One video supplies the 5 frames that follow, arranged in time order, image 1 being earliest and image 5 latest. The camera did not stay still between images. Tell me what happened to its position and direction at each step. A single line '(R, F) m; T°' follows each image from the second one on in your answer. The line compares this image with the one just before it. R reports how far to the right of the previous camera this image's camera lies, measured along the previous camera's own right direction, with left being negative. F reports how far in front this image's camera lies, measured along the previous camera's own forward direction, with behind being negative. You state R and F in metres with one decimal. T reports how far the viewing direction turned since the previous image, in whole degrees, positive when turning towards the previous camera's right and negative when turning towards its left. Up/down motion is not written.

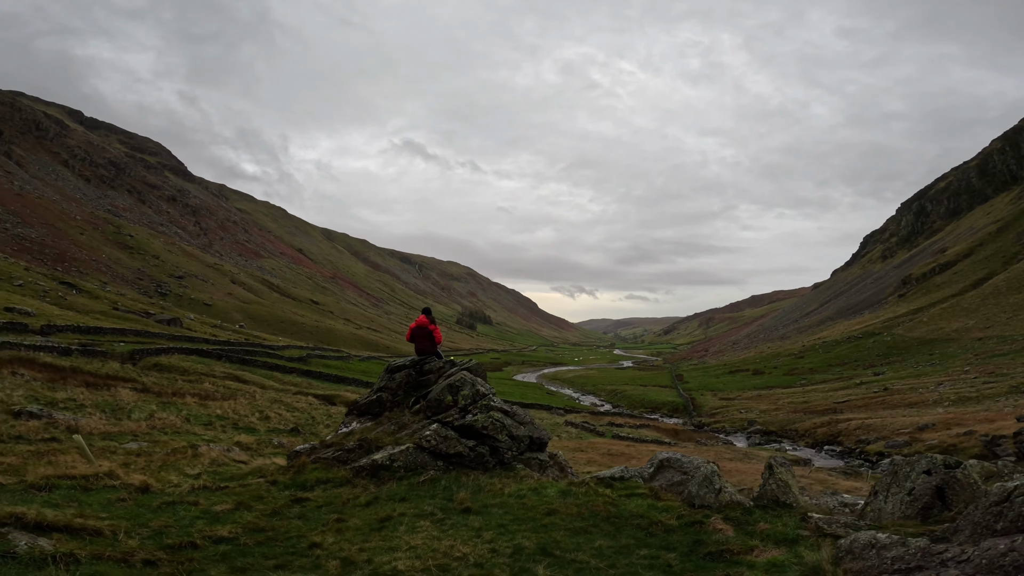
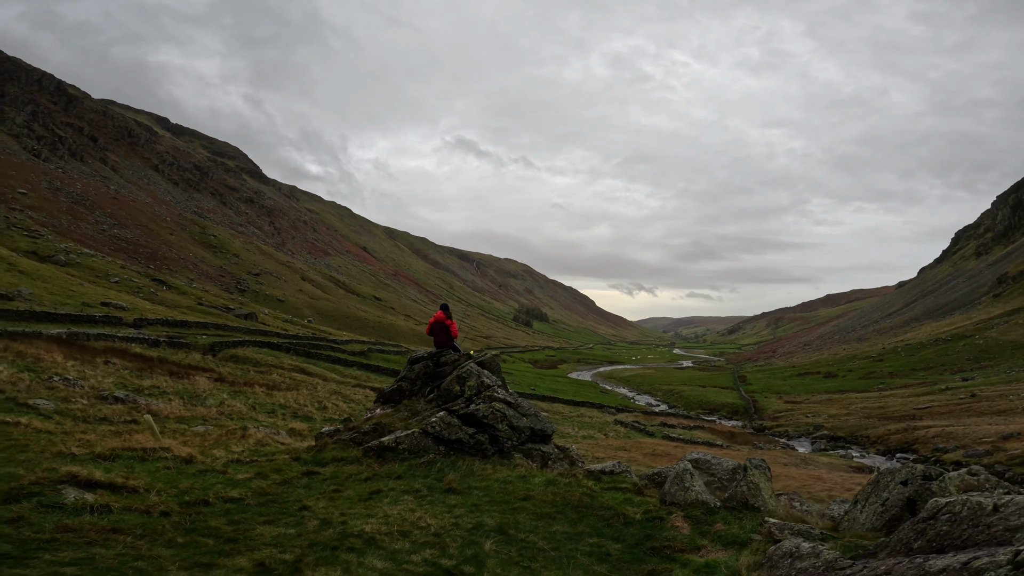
(+1.8, -0.8) m; -6°
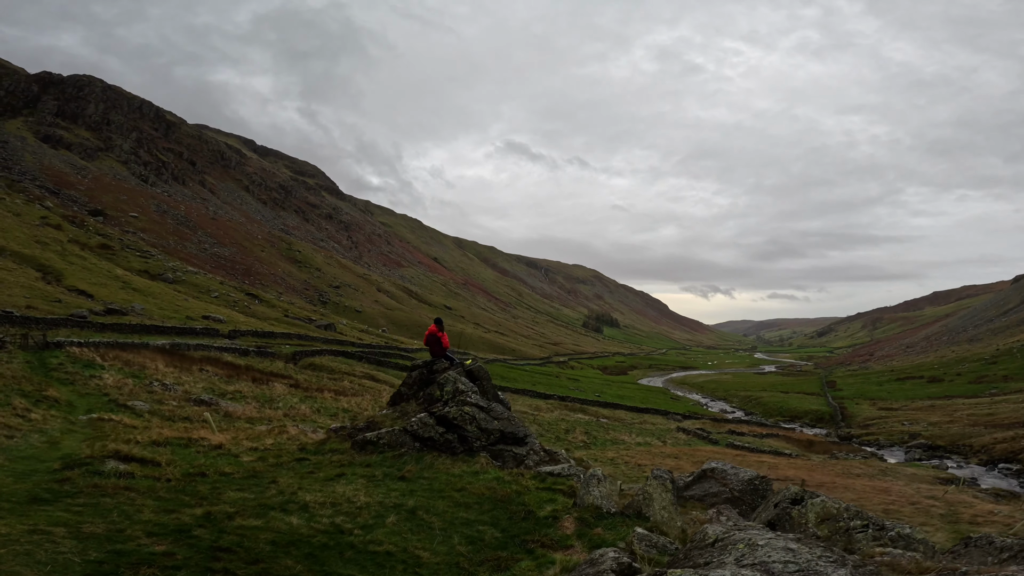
(+3.7, -2.0) m; -8°
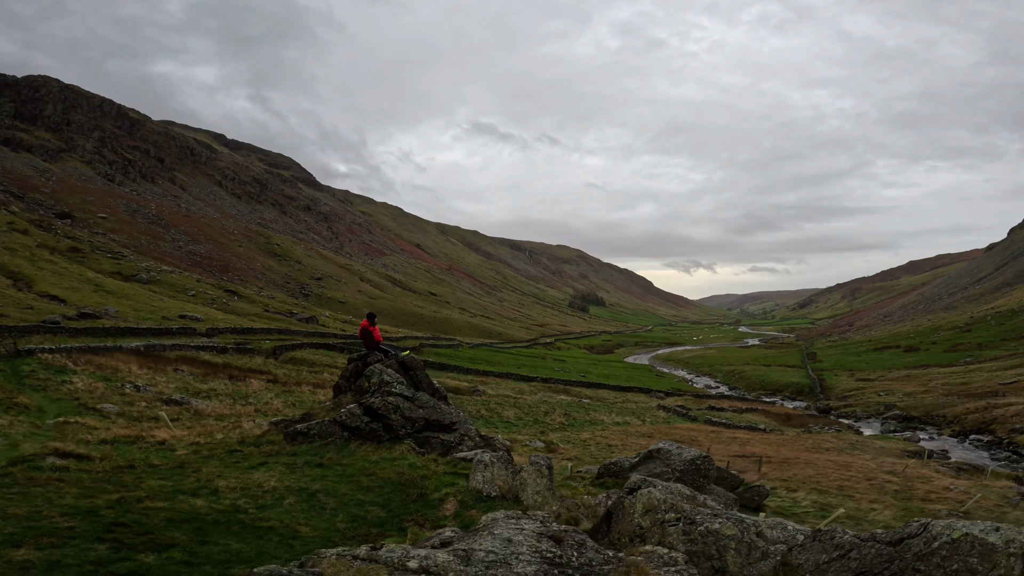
(+2.9, -1.8) m; +2°
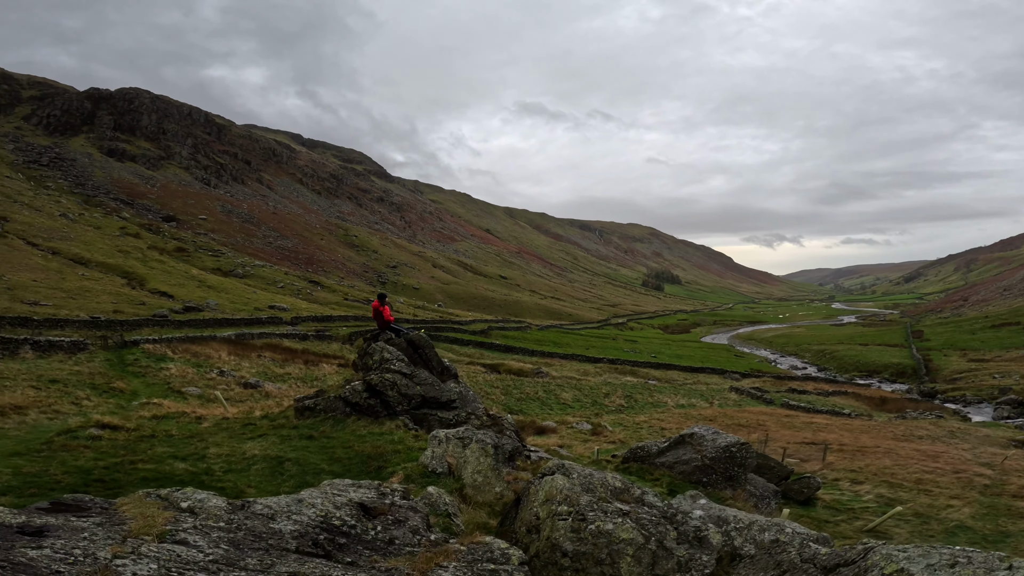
(+3.9, -0.4) m; -8°
